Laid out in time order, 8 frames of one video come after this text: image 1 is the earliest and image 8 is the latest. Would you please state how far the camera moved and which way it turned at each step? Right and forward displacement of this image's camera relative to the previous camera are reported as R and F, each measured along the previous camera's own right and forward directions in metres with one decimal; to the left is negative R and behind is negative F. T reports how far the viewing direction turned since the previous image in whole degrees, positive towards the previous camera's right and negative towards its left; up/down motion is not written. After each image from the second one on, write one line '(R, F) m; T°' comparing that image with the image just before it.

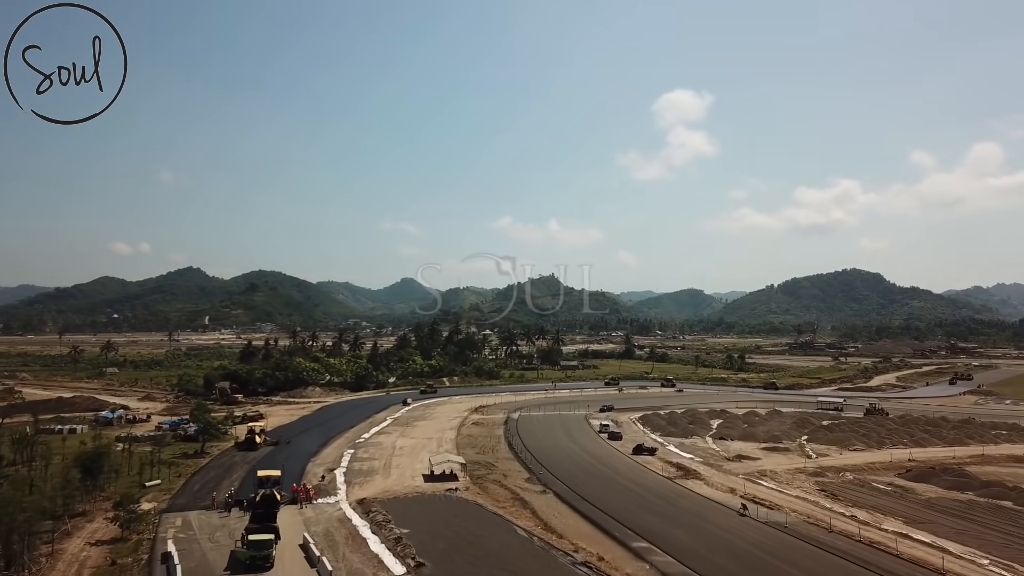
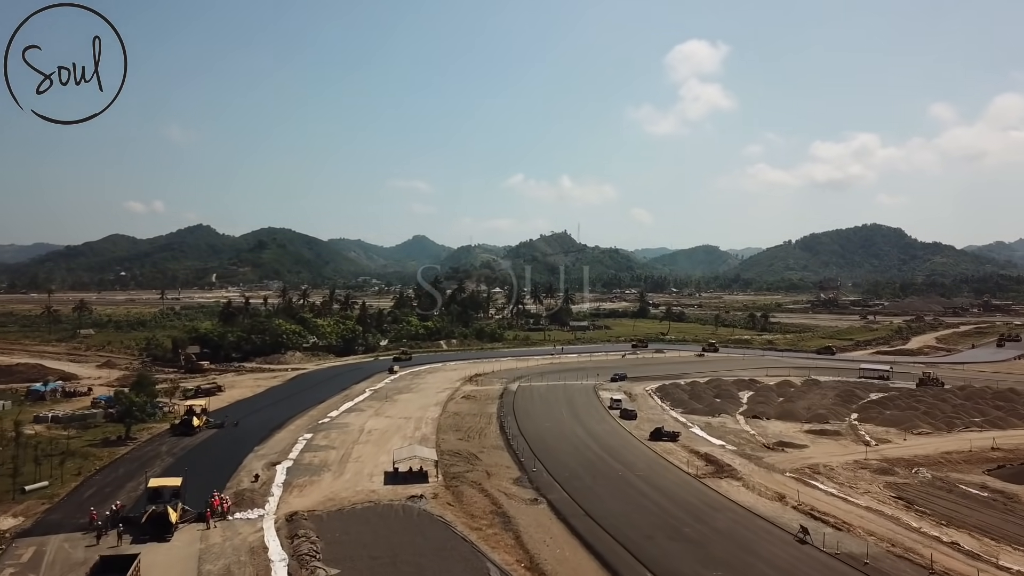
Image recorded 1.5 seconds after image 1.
(+1.2, +10.0) m; -1°
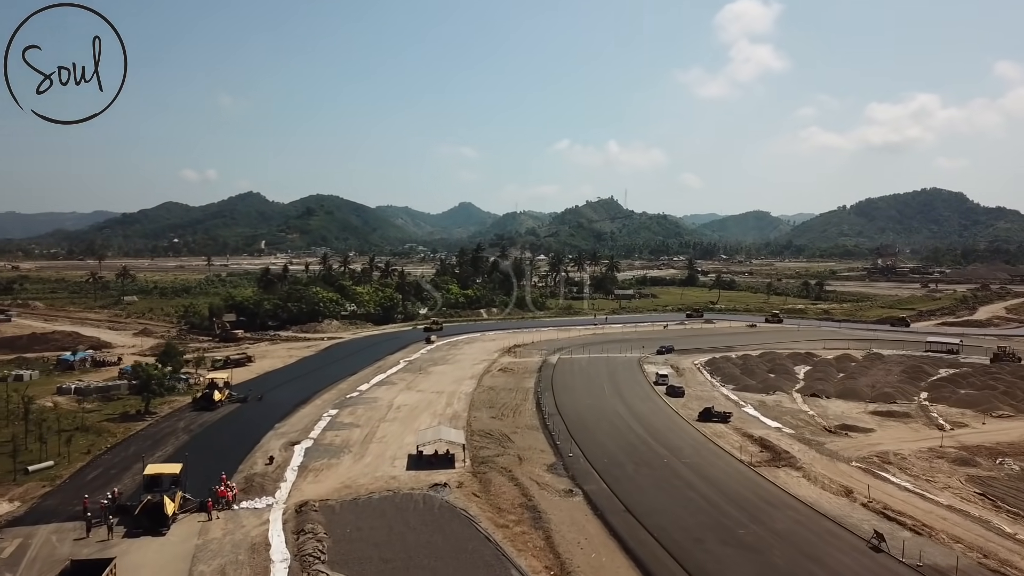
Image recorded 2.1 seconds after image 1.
(+0.5, +3.3) m; -3°
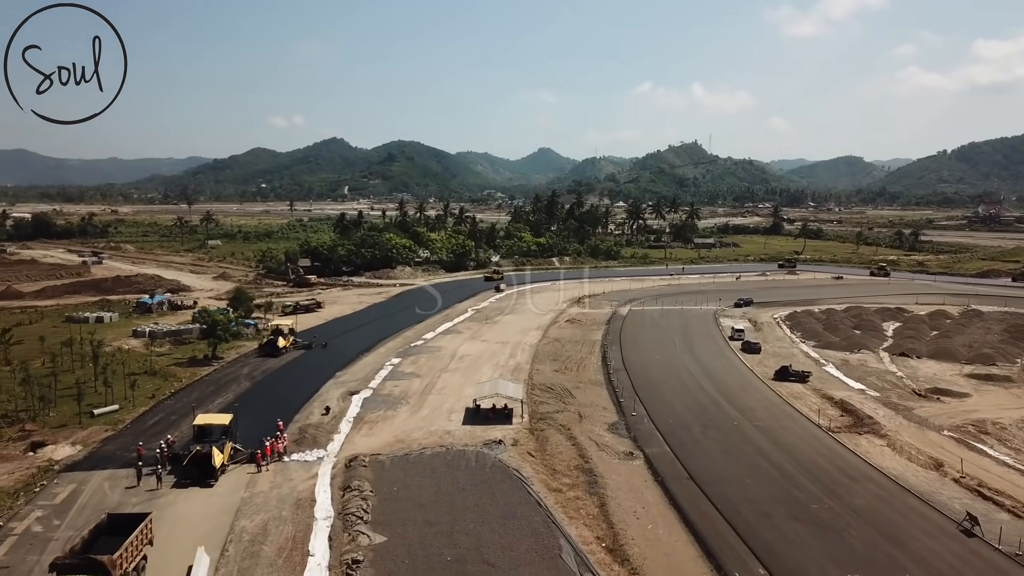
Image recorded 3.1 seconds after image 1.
(+0.6, +1.7) m; -6°
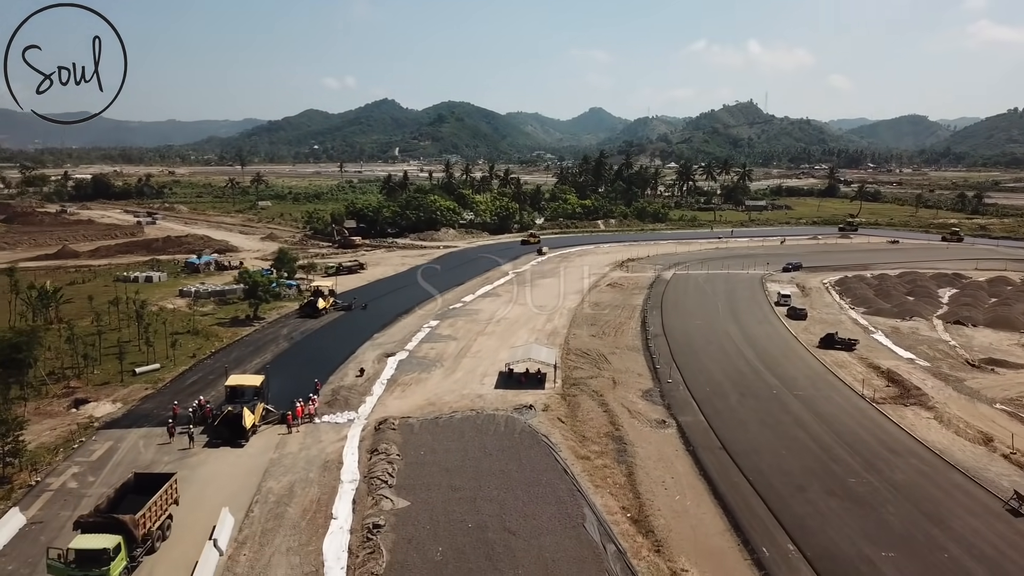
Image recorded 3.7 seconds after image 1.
(+0.6, +0.5) m; -4°
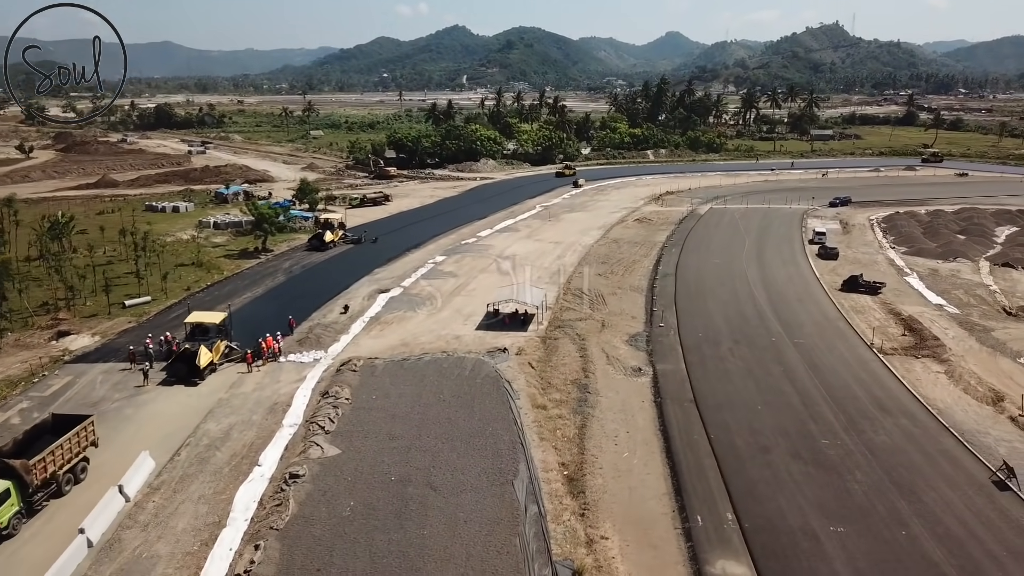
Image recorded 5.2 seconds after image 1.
(+3.1, +1.7) m; -5°
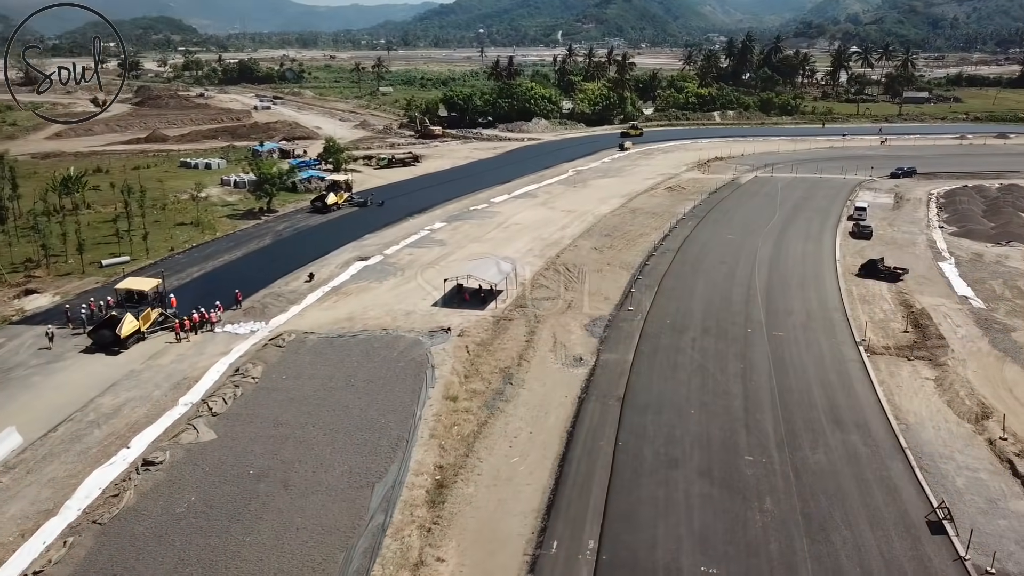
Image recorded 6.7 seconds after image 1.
(+4.4, +2.2) m; -6°
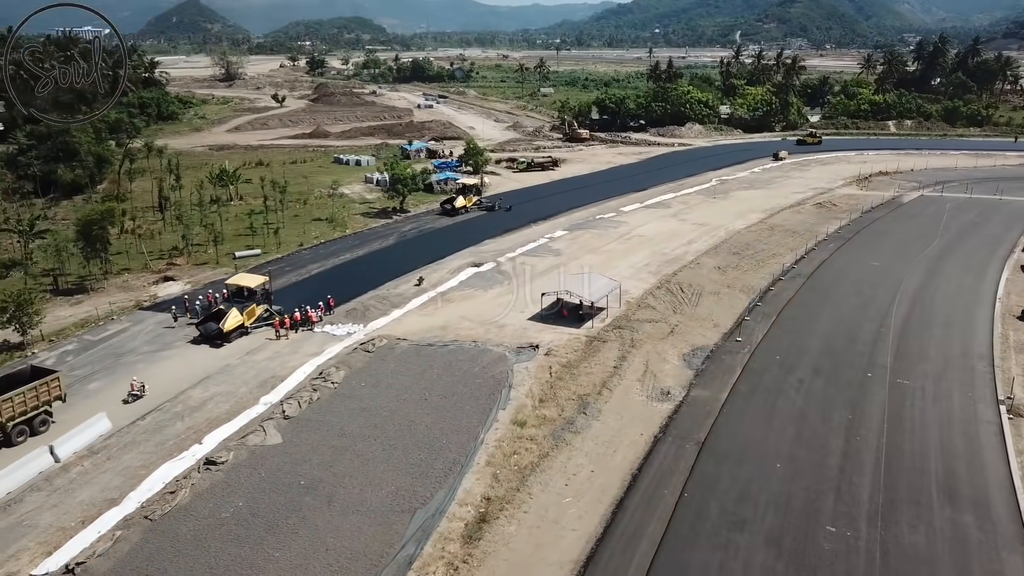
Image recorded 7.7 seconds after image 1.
(+1.9, +1.1) m; -11°
